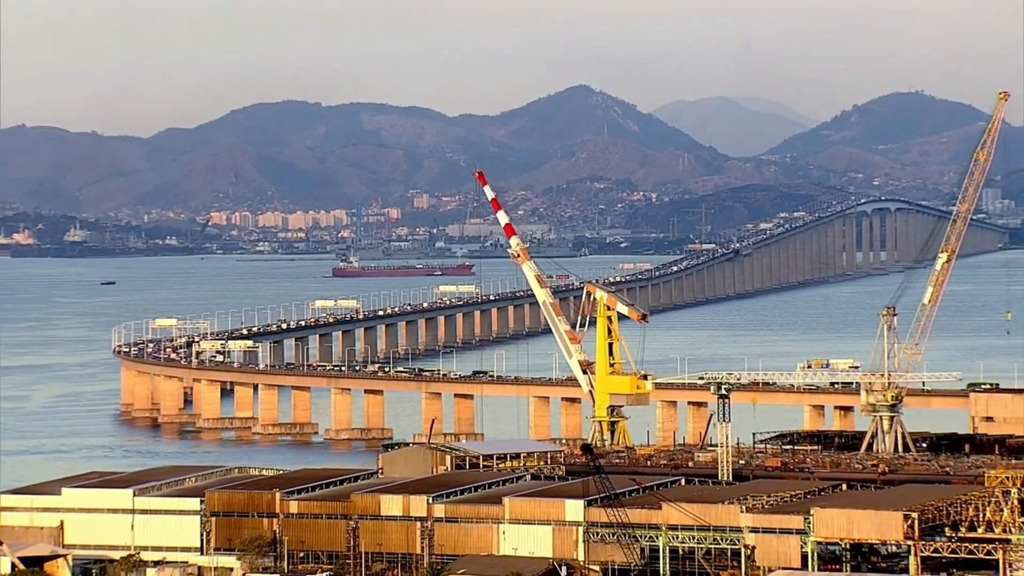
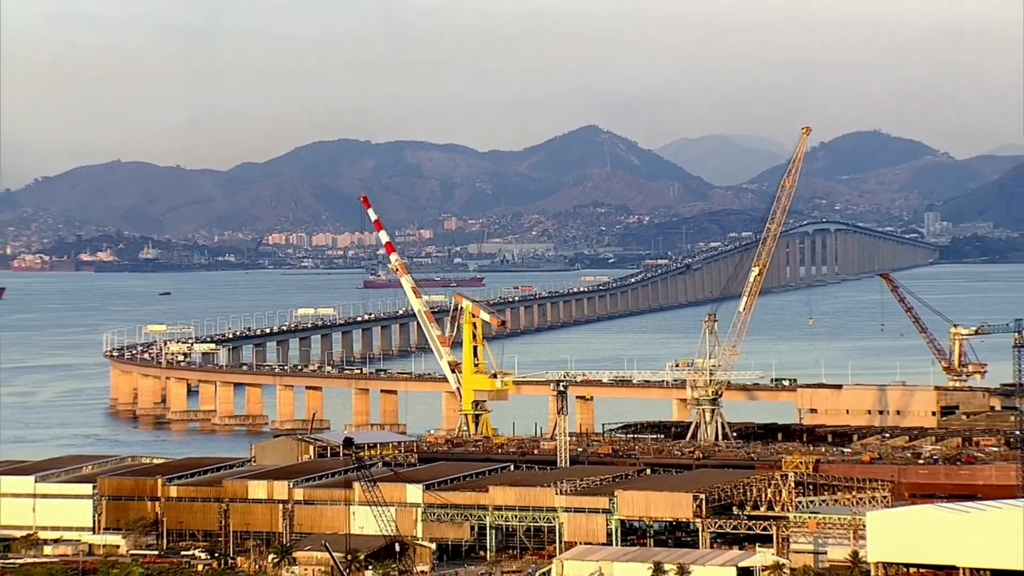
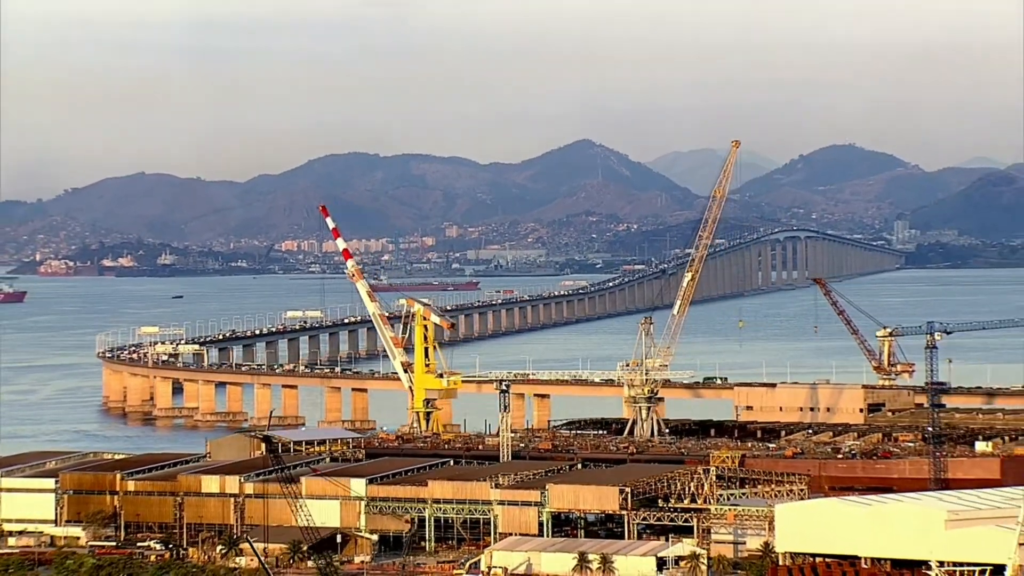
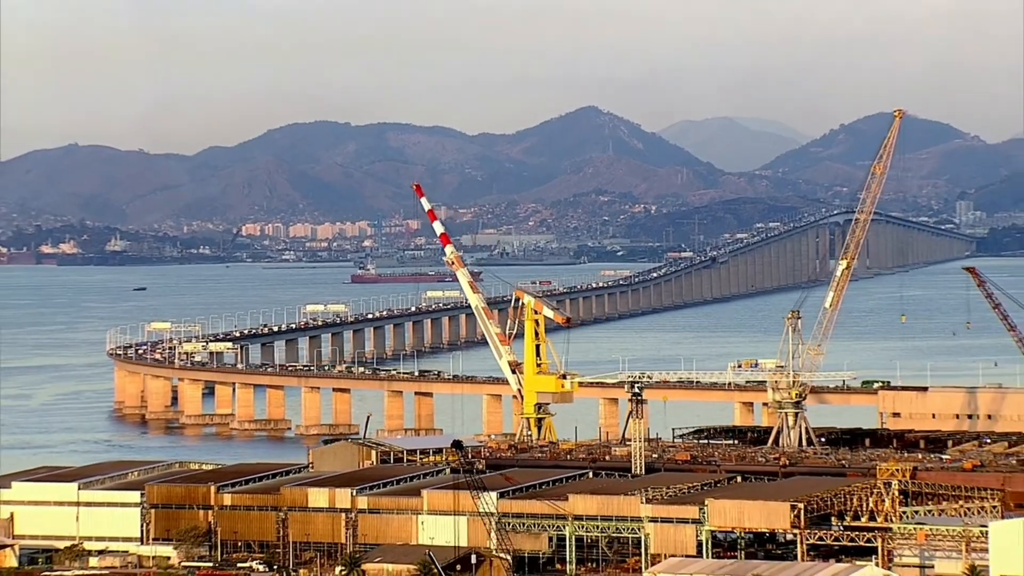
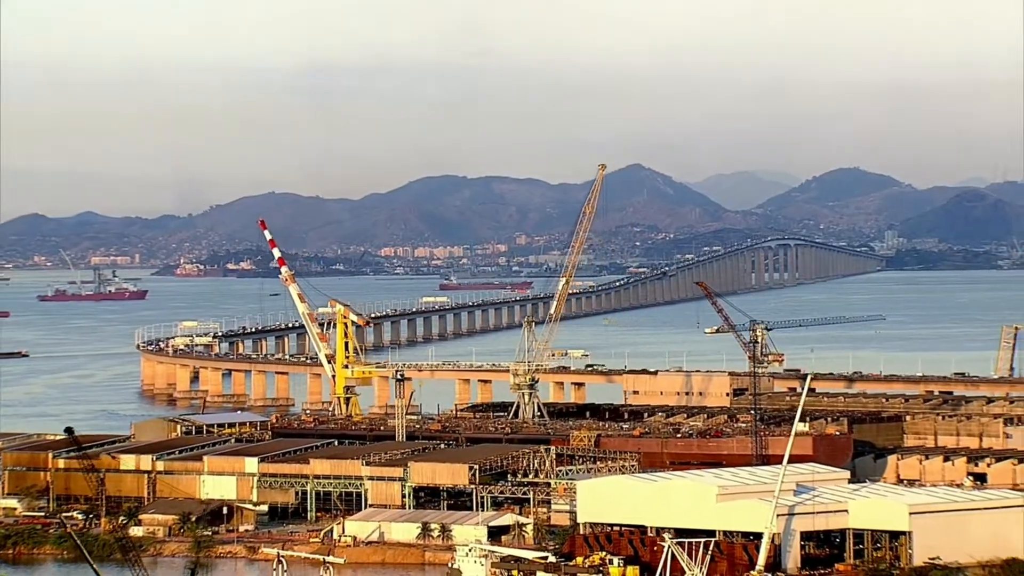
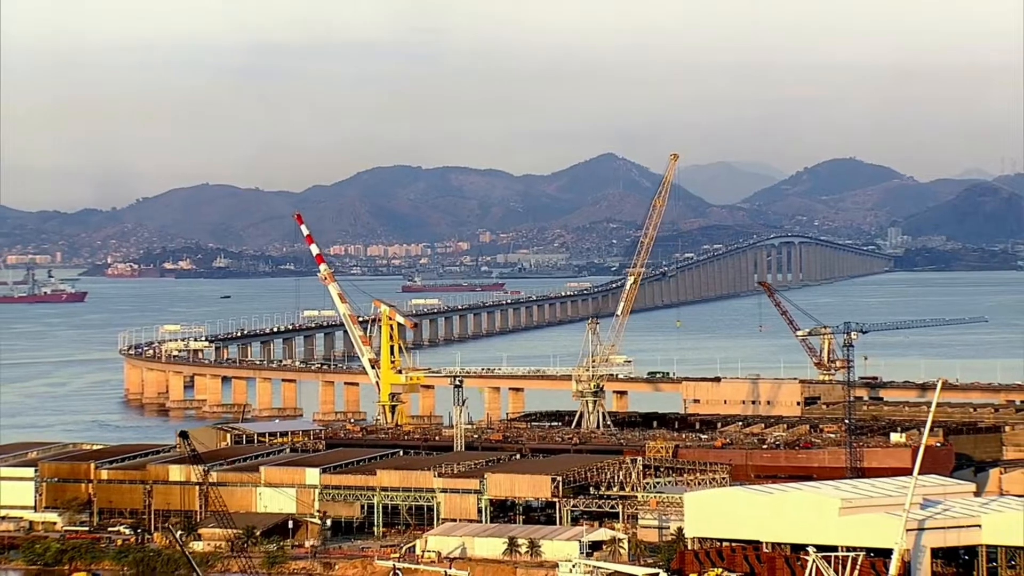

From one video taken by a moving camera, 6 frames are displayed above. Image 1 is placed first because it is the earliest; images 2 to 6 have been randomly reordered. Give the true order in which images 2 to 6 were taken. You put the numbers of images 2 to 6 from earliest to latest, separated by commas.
4, 2, 3, 6, 5
